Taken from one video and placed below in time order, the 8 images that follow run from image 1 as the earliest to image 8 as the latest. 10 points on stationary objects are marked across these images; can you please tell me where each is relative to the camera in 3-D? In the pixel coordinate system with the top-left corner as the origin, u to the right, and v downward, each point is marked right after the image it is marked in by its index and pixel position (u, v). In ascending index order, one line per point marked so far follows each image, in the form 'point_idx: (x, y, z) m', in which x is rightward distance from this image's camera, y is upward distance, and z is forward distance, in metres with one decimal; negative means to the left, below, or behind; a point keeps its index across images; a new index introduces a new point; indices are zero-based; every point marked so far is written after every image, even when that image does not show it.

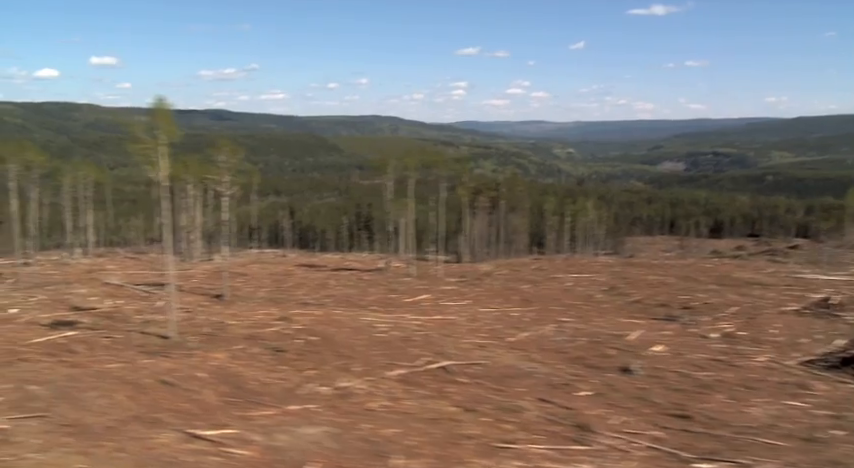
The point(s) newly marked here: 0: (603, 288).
0: (+4.2, -1.3, +19.1) m
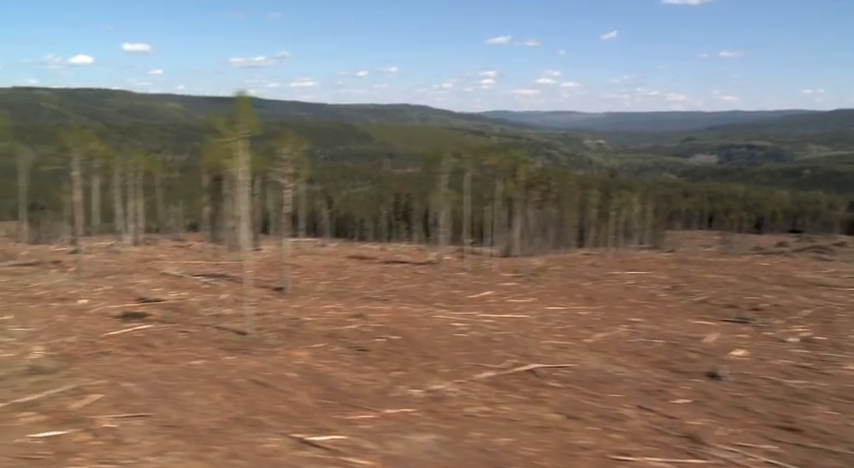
0: (+5.5, -1.3, +18.7) m
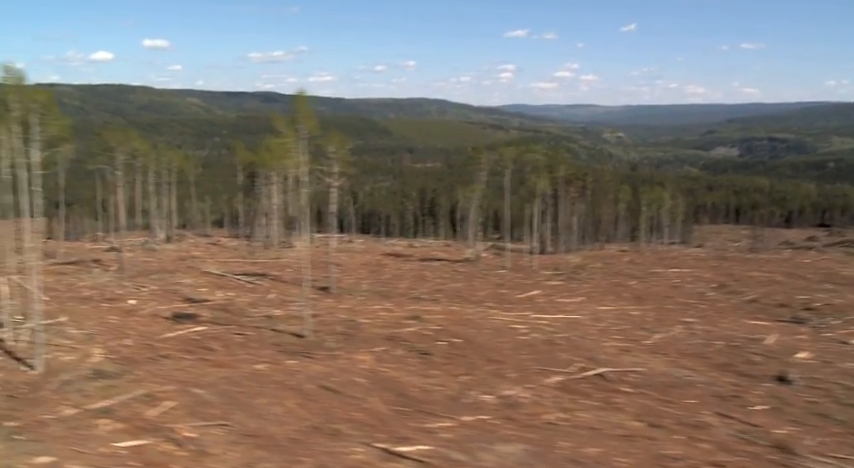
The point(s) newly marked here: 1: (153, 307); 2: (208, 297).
0: (+6.5, -1.2, +18.4) m
1: (-4.8, -1.3, +14.1) m
2: (-4.2, -1.2, +15.4) m
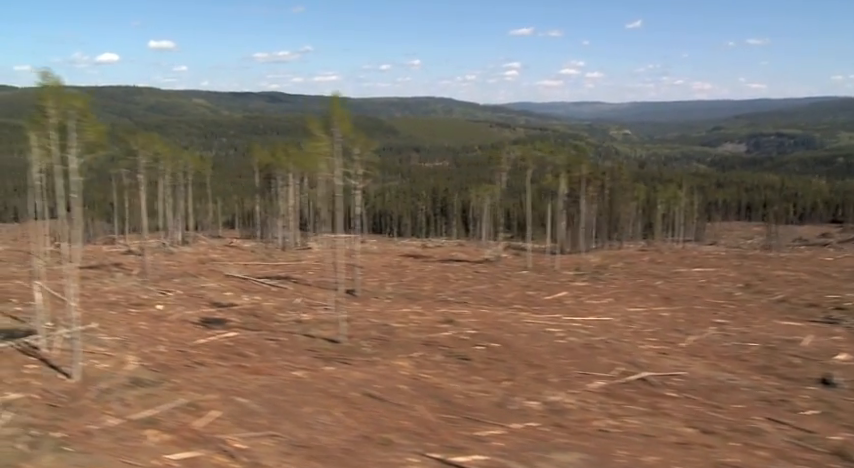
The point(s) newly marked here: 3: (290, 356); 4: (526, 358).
0: (+7.1, -1.2, +18.3) m
1: (-4.3, -1.4, +14.0) m
2: (-3.6, -1.3, +15.3) m
3: (-1.8, -1.6, +10.8) m
4: (+1.3, -1.6, +10.3) m
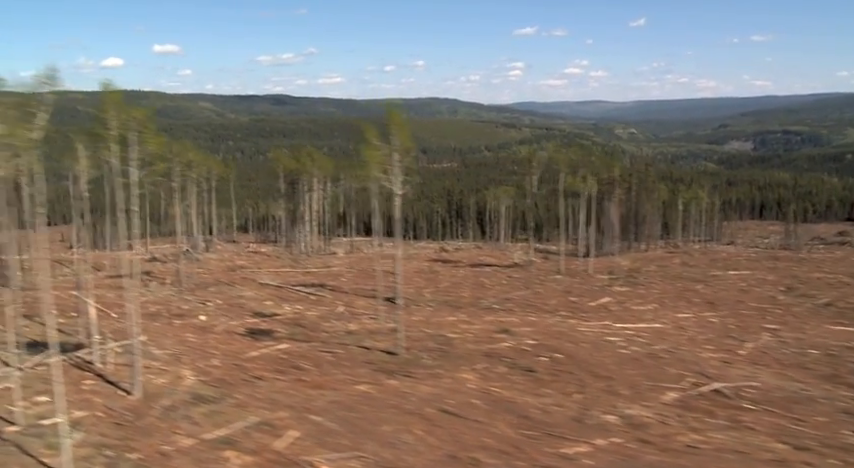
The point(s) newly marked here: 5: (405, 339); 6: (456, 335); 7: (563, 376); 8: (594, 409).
0: (+7.9, -1.2, +18.0) m
1: (-3.4, -1.5, +13.8) m
2: (-2.8, -1.4, +15.1) m
3: (-1.0, -1.8, +10.6) m
4: (+2.1, -1.7, +10.1) m
5: (-0.3, -1.5, +11.7) m
6: (+0.4, -1.5, +11.9) m
7: (+1.7, -1.7, +9.9) m
8: (+1.8, -1.9, +8.9) m
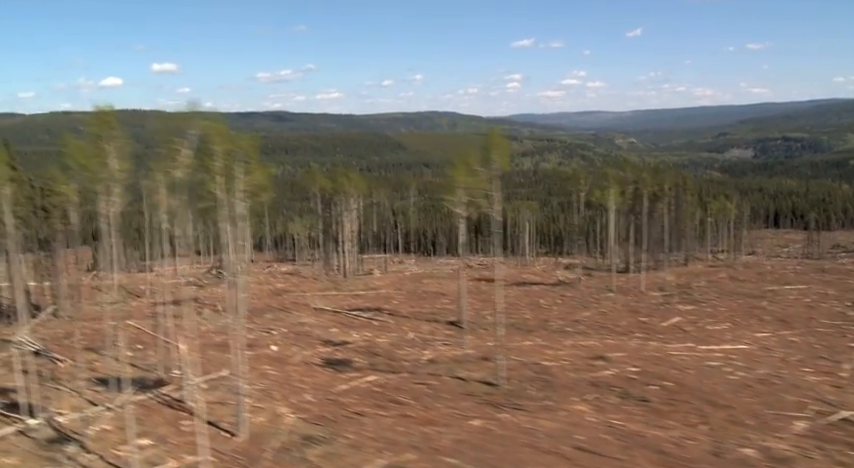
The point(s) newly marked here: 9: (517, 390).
0: (+9.2, -1.5, +17.7) m
1: (-2.1, -2.0, +13.4) m
2: (-1.5, -1.9, +14.7) m
3: (+0.3, -2.1, +10.2) m
4: (+3.4, -2.0, +9.7) m
5: (+1.0, -1.9, +11.4) m
6: (+1.7, -1.8, +11.5) m
7: (+3.0, -2.0, +9.6) m
8: (+3.2, -2.2, +8.5) m
9: (+1.1, -2.0, +10.4) m
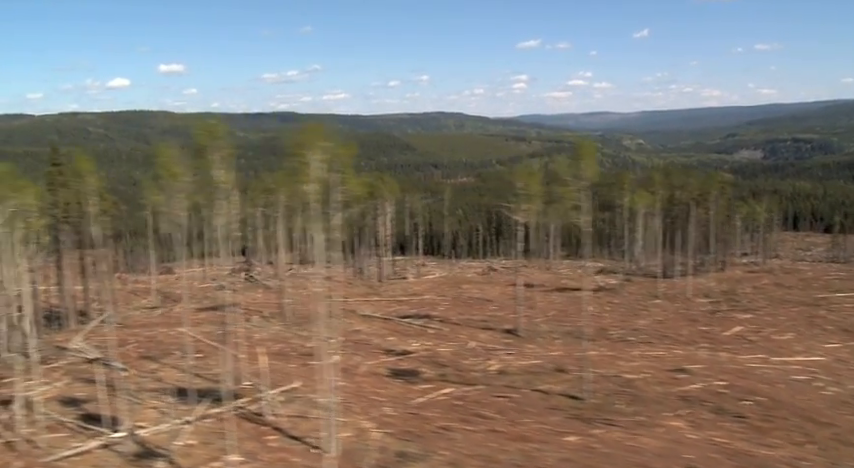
0: (+10.3, -1.7, +17.4) m
1: (-1.0, -2.1, +13.2) m
2: (-0.4, -2.0, +14.5) m
3: (+1.4, -2.3, +9.9) m
4: (+4.5, -2.1, +9.5) m
5: (+2.1, -2.0, +11.1) m
6: (+2.8, -2.0, +11.3) m
7: (+4.1, -2.2, +9.3) m
8: (+4.2, -2.3, +8.2) m
9: (+2.2, -2.1, +10.1) m
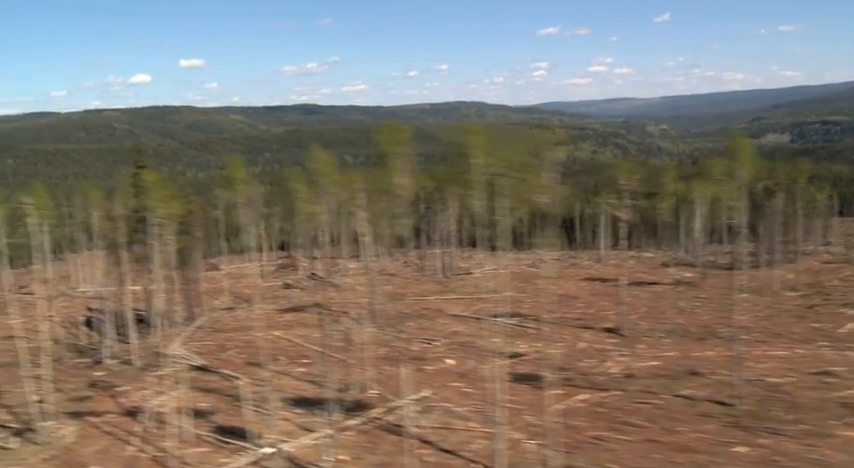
0: (+12.3, -1.5, +16.9) m
1: (+0.8, -2.1, +12.9) m
2: (+1.5, -2.0, +14.2) m
3: (+3.2, -2.3, +9.6) m
4: (+6.2, -2.1, +9.1) m
5: (+3.9, -2.0, +10.8) m
6: (+4.6, -2.0, +10.9) m
7: (+5.8, -2.1, +8.9) m
8: (+6.0, -2.3, +7.8) m
9: (+4.0, -2.1, +9.8) m
